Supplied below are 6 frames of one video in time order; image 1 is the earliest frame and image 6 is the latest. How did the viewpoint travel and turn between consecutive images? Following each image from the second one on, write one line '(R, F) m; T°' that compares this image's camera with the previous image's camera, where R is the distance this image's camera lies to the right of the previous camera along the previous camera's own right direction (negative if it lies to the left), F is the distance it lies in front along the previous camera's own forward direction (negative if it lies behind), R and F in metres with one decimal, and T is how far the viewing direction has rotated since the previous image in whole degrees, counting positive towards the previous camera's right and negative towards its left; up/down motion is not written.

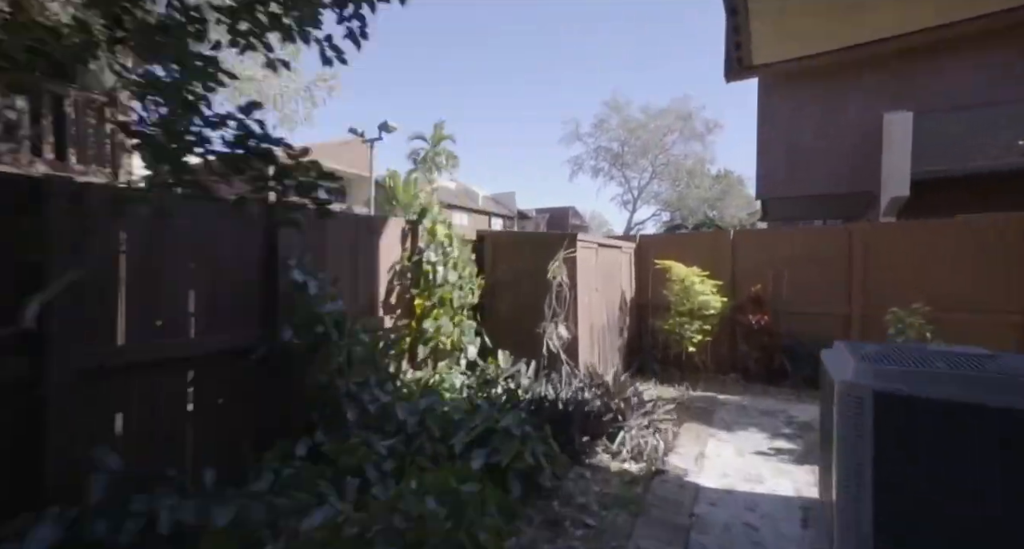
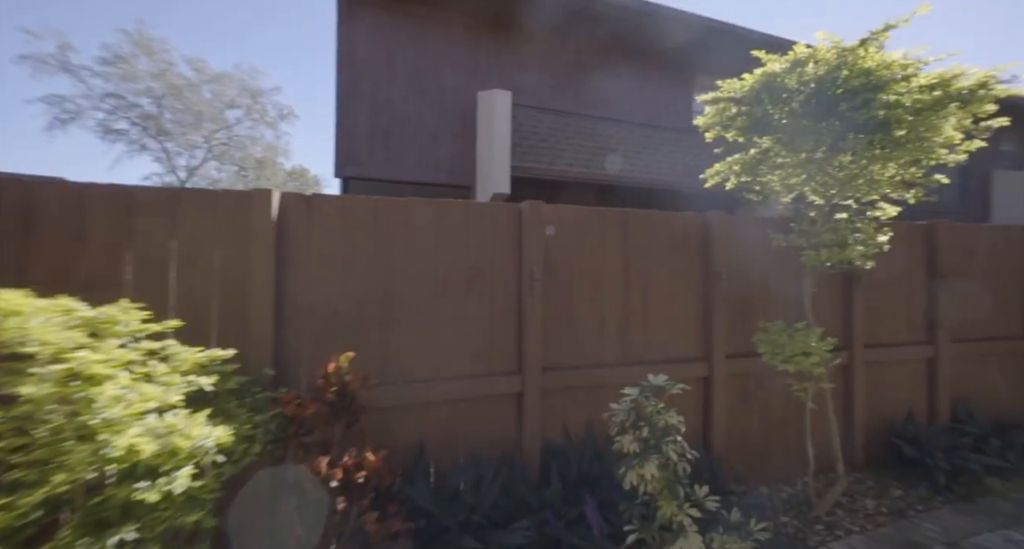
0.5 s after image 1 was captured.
(+2.1, +3.7) m; +53°
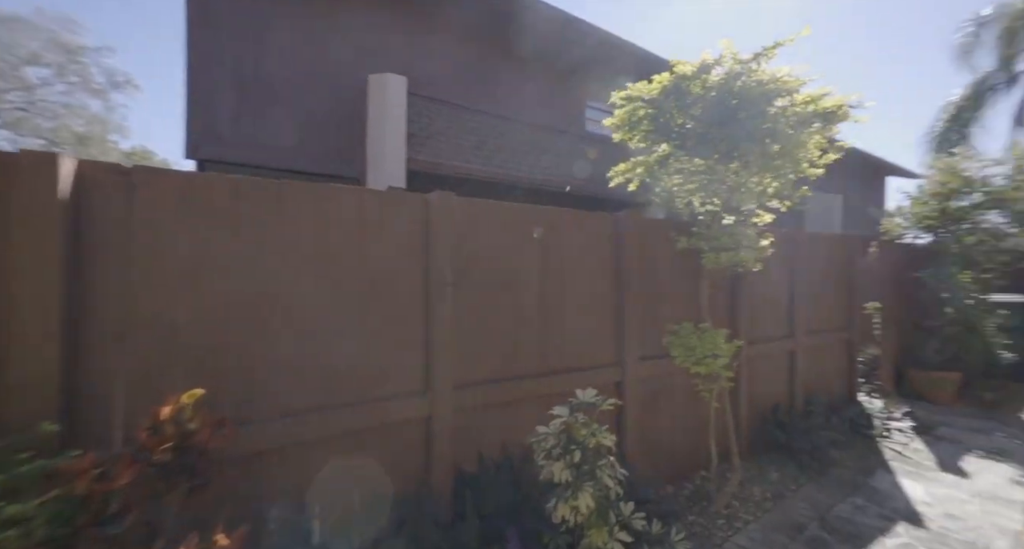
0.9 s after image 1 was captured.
(-0.1, +0.4) m; +15°
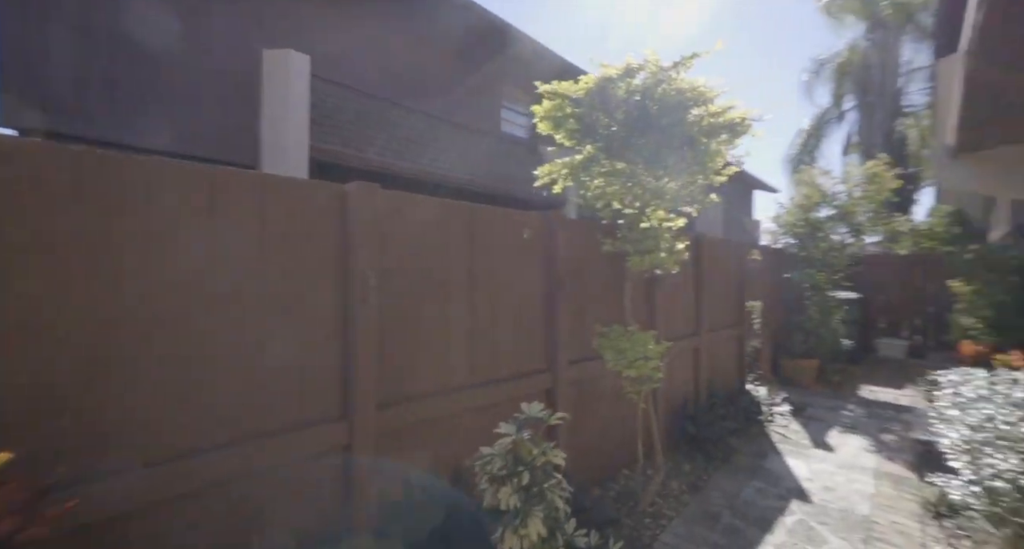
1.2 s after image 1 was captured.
(-0.1, +0.2) m; +12°
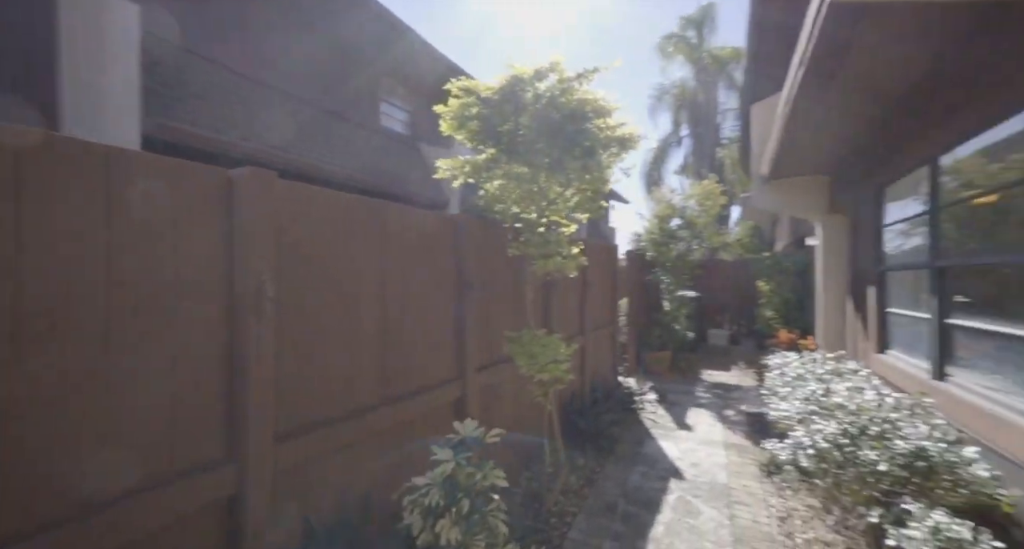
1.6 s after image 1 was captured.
(-0.2, +0.2) m; +17°
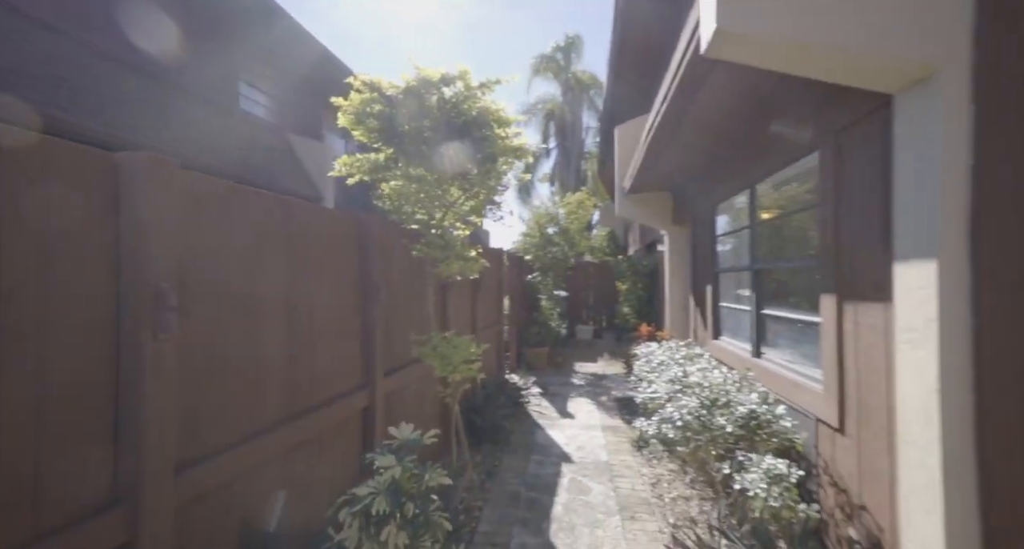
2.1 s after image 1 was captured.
(-0.3, 0.0) m; +17°
